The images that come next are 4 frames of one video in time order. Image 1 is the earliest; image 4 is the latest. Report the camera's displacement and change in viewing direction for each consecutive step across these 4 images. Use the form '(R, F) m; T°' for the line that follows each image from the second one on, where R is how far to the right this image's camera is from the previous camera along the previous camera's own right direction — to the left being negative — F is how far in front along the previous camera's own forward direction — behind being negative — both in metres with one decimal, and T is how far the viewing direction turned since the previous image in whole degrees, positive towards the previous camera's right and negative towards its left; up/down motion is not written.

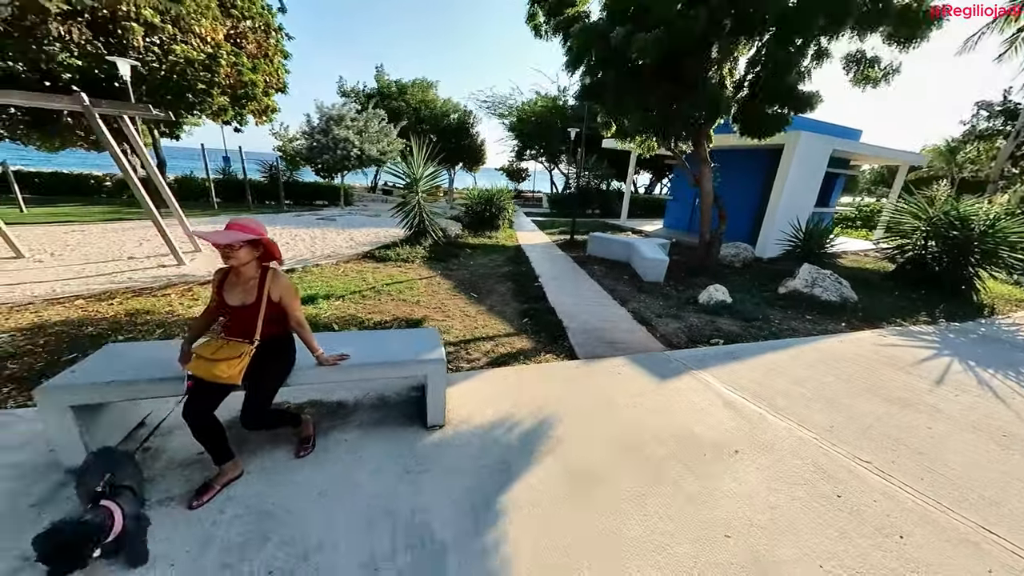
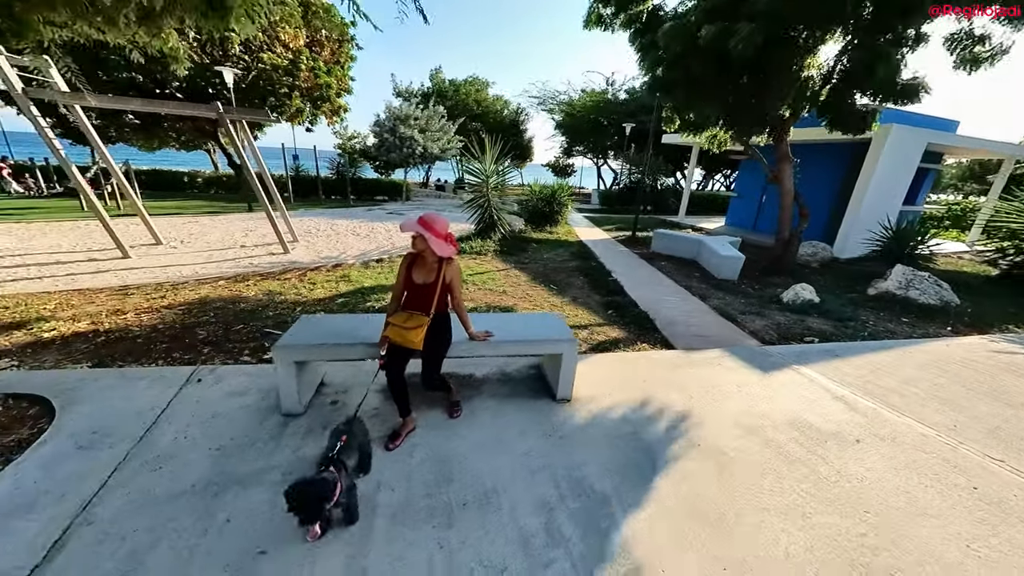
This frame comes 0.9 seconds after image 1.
(-0.7, -0.3) m; -6°
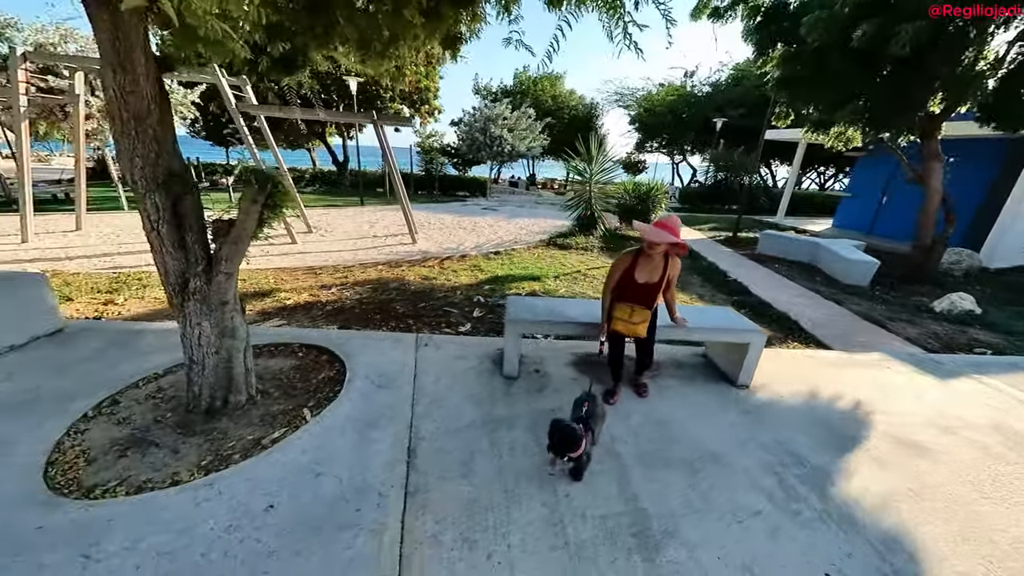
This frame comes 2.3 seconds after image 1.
(-1.2, -0.5) m; -8°
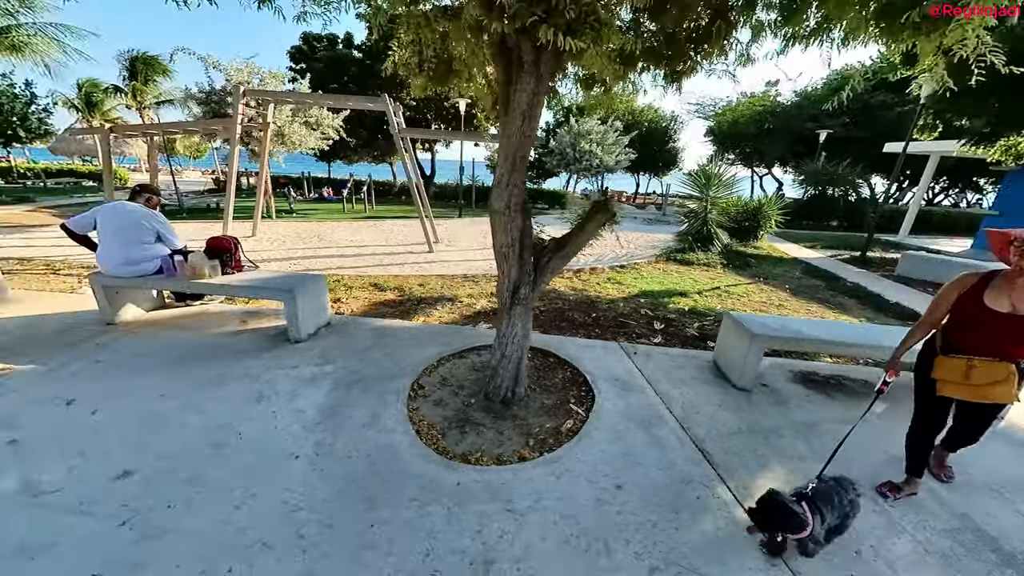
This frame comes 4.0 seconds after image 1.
(-1.7, -0.4) m; -7°
